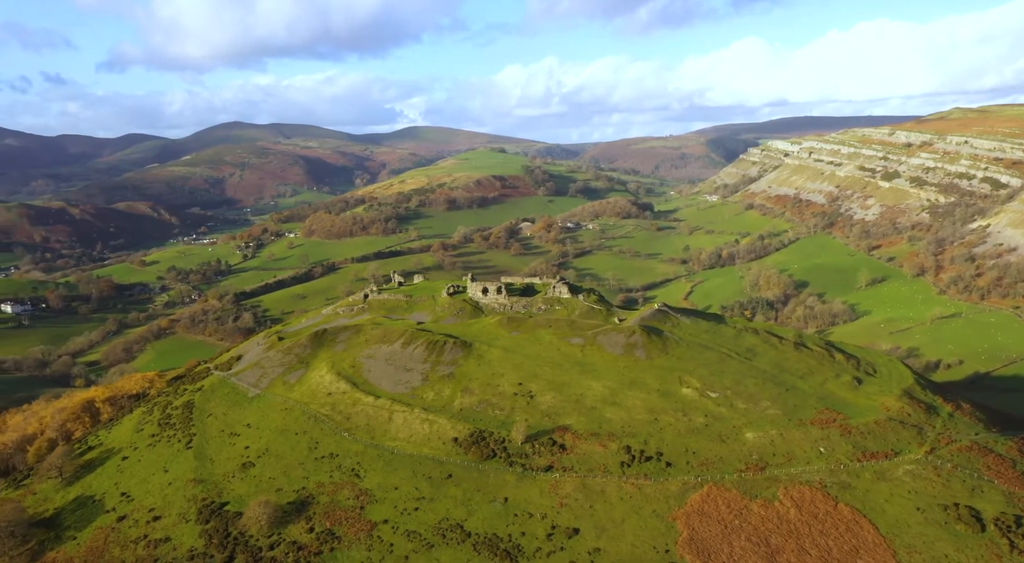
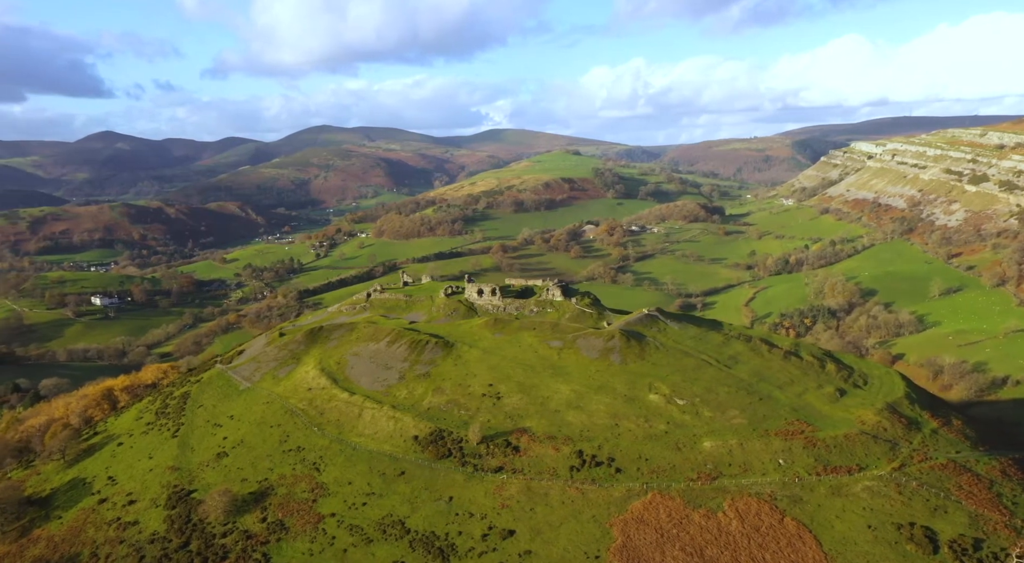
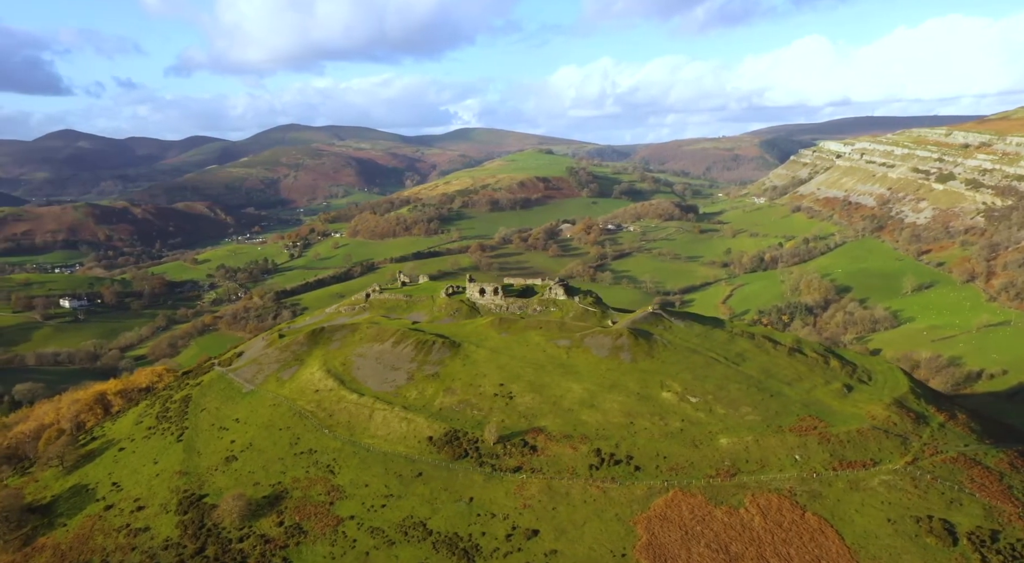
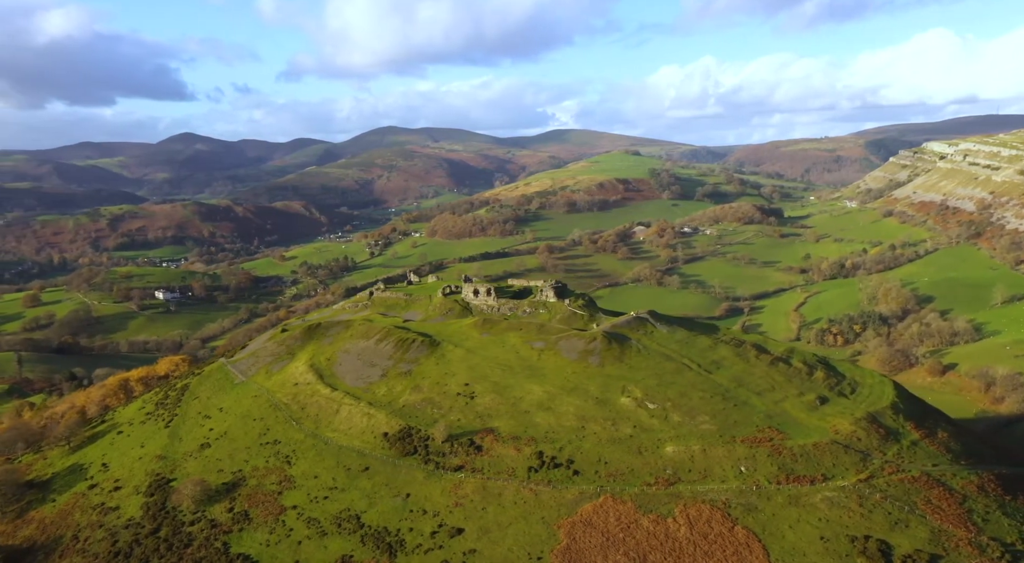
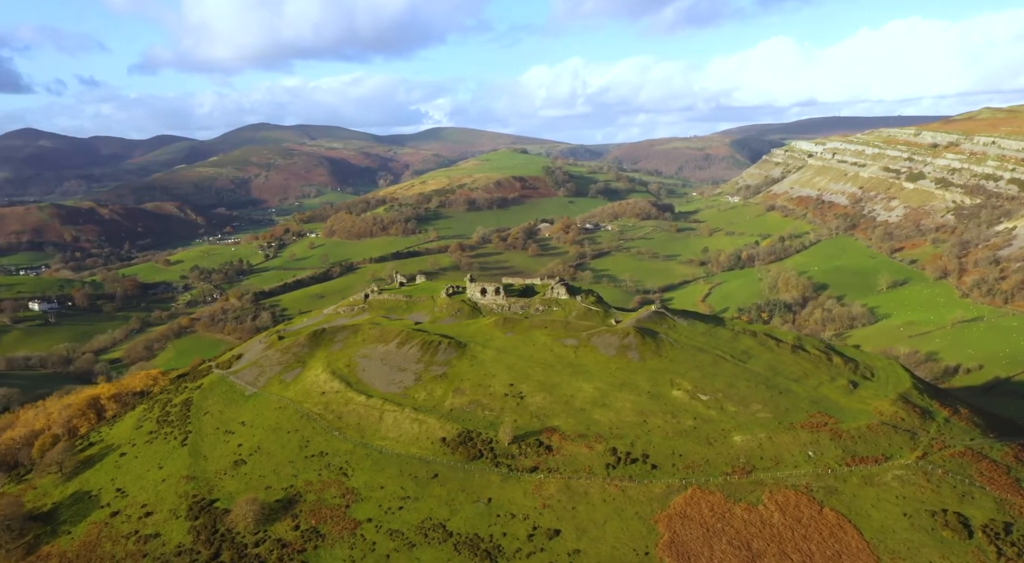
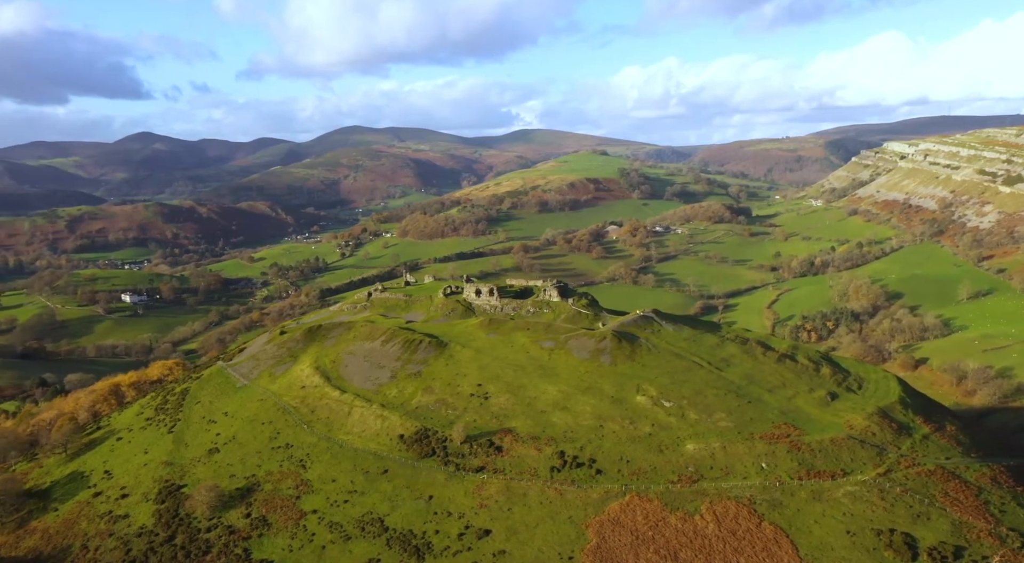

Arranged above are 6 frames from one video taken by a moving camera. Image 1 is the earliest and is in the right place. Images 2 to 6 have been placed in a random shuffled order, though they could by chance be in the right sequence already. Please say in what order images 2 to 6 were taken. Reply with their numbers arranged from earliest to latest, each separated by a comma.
5, 3, 2, 6, 4
